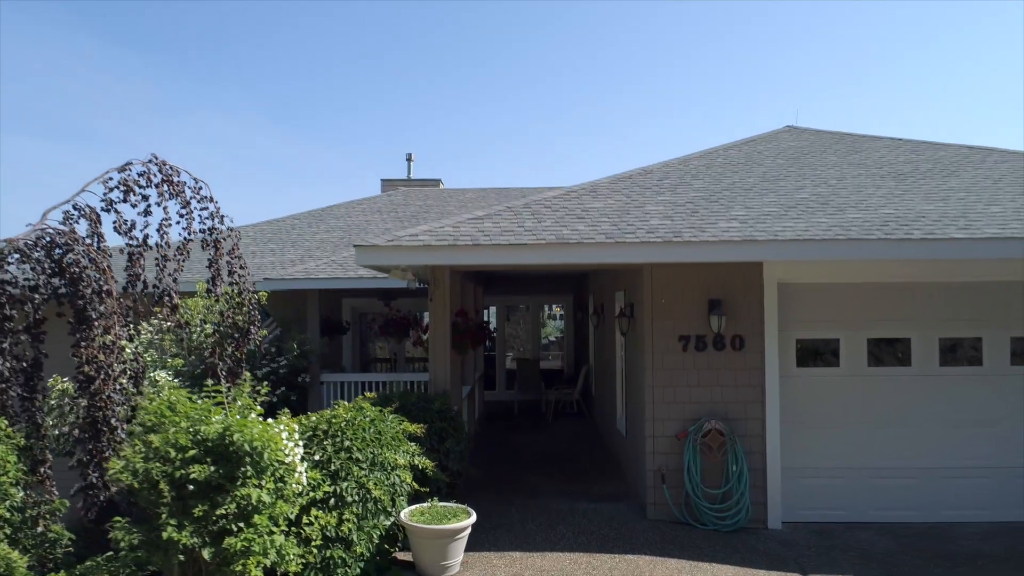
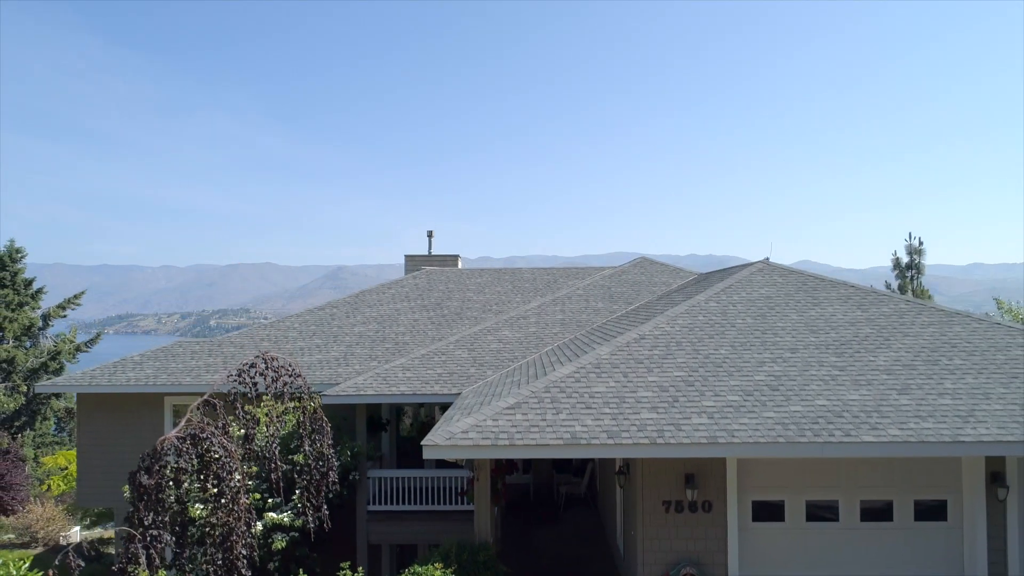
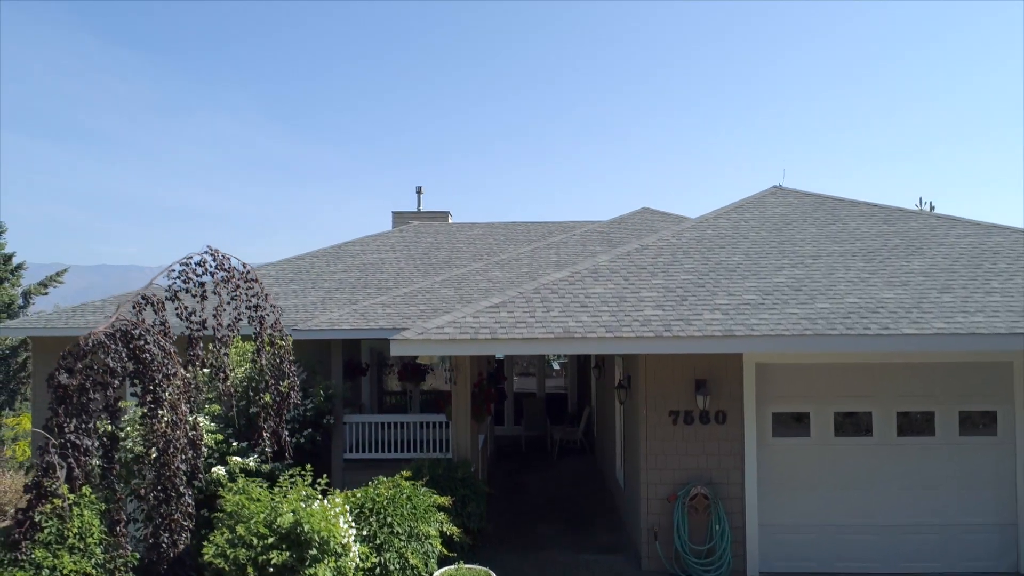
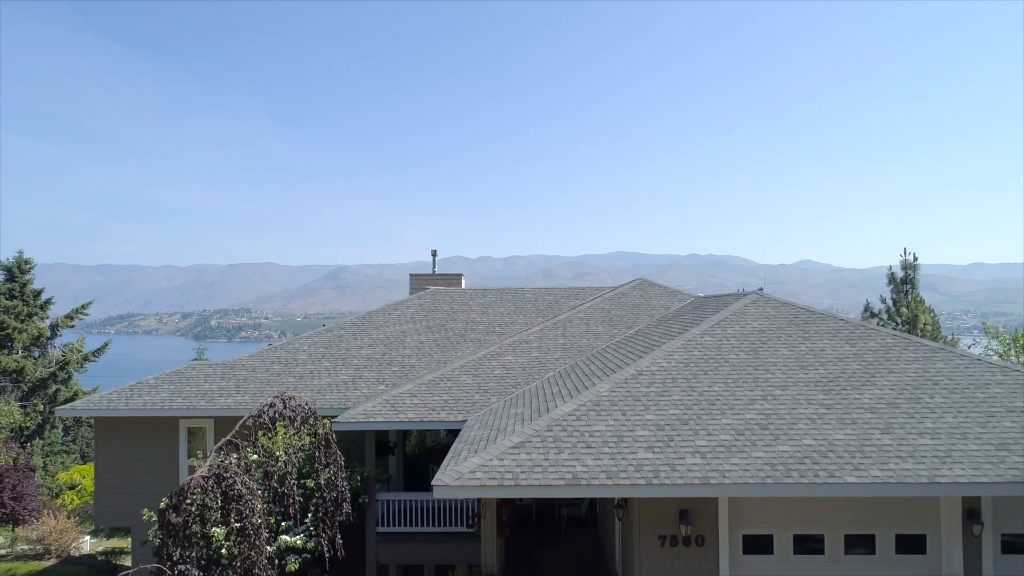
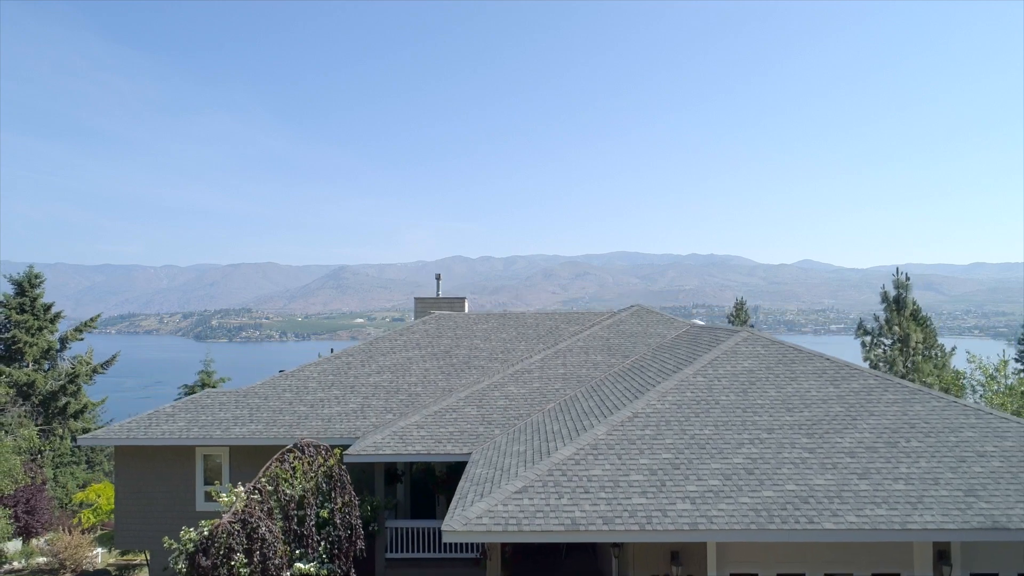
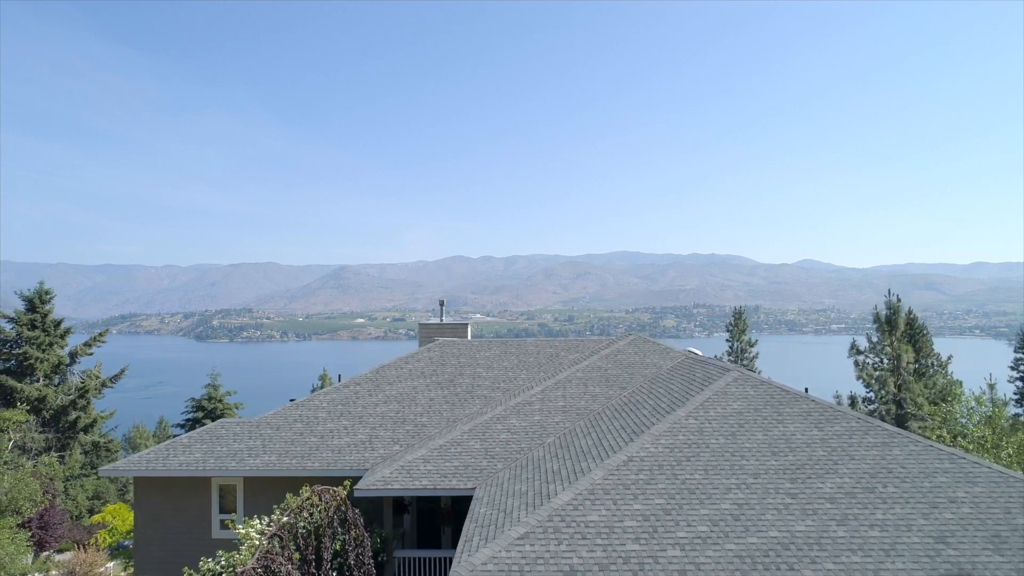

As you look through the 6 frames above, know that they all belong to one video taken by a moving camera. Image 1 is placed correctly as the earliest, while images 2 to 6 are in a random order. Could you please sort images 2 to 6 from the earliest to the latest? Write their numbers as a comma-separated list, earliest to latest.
3, 2, 4, 5, 6
